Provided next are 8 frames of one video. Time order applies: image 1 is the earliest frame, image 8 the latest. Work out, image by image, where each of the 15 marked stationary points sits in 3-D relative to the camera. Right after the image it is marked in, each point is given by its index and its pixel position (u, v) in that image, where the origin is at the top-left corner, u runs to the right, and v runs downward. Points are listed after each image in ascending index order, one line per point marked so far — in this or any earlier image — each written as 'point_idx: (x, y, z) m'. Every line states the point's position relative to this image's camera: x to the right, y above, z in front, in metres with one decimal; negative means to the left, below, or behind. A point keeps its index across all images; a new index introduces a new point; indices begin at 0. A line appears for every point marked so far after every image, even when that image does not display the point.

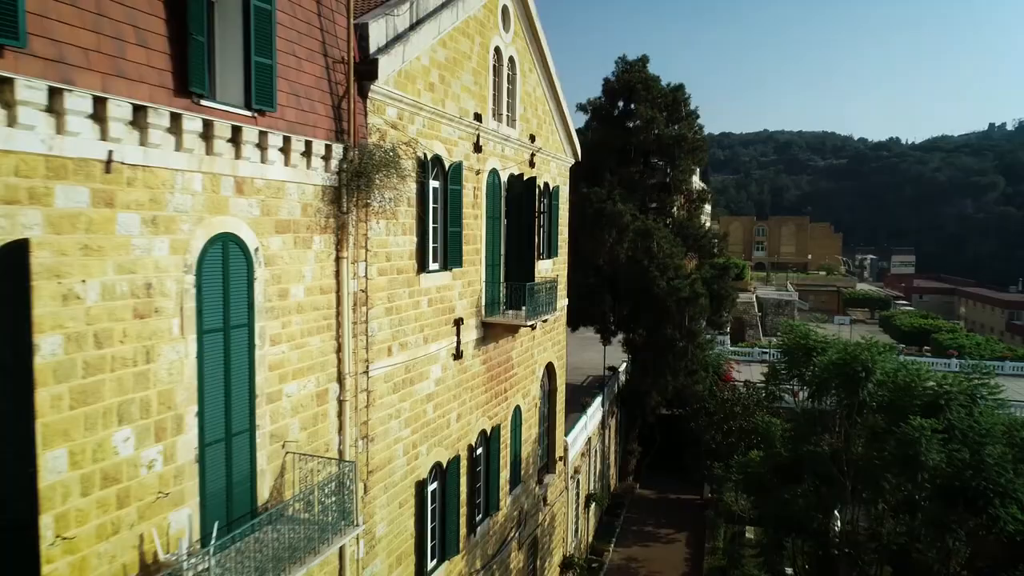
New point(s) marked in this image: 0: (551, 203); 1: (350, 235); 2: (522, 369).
0: (+0.8, +1.6, +13.9) m
1: (-1.6, +0.5, +7.1) m
2: (+0.2, -1.4, +12.6) m
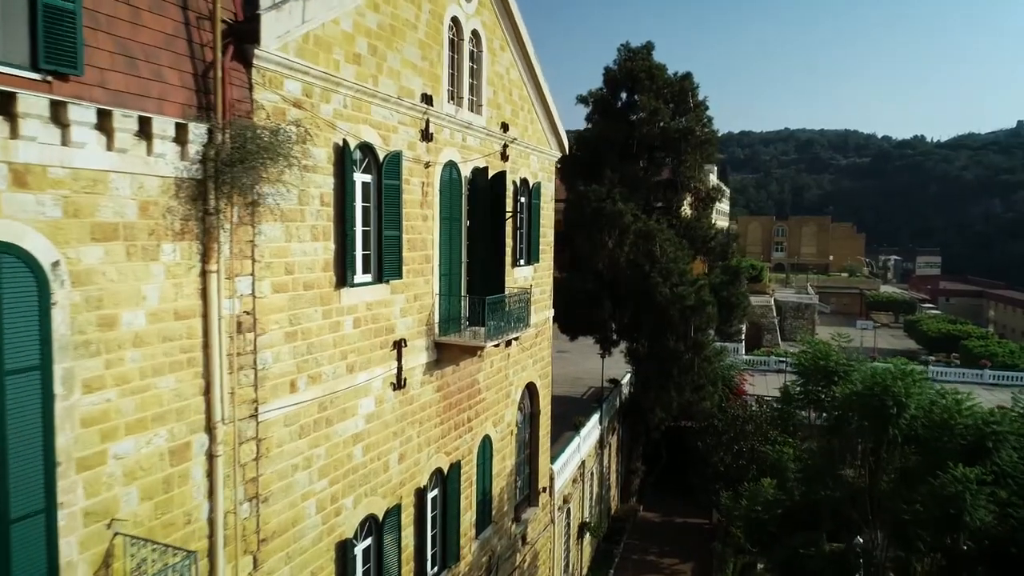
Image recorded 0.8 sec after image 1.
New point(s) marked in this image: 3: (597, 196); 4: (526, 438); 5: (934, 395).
0: (+0.3, +1.5, +12.2) m
1: (-2.2, +0.4, +5.5) m
2: (-0.3, -1.6, +10.9) m
3: (+2.3, +2.4, +19.0) m
4: (+0.2, -2.7, +12.8) m
5: (+7.8, -2.1, +13.1) m
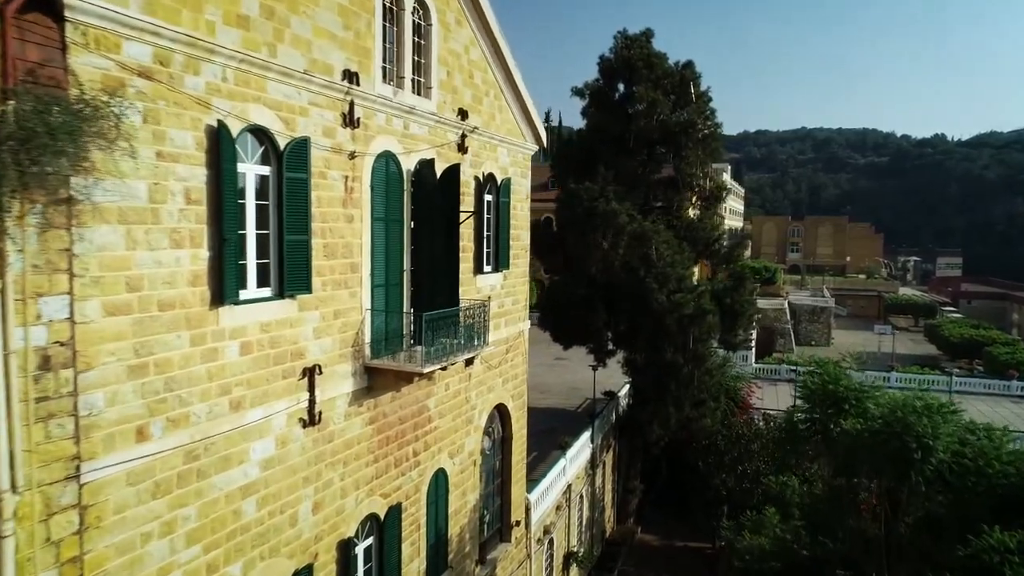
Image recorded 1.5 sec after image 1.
0: (-0.2, +1.3, +10.8) m
1: (-2.9, +0.2, +4.1) m
2: (-0.8, -1.8, +9.5) m
3: (+1.9, +2.3, +17.5) m
4: (-0.3, -2.8, +11.4) m
5: (+7.3, -2.2, +11.6) m
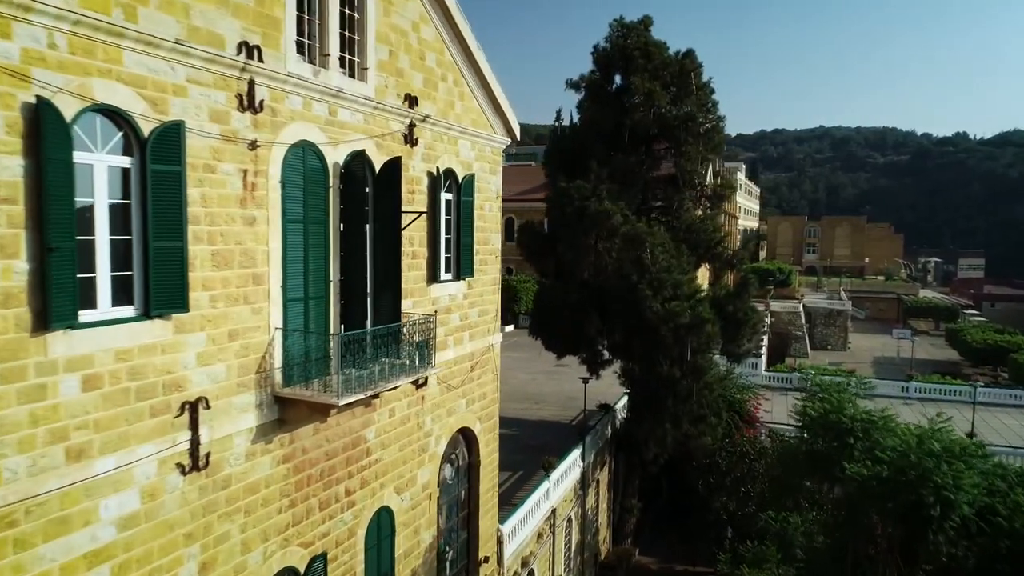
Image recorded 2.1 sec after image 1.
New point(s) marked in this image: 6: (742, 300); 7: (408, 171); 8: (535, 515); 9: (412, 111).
0: (-0.7, +1.2, +9.6) m
1: (-3.5, +0.1, +3.0) m
2: (-1.4, -1.9, +8.3) m
3: (+1.6, +2.1, +16.3) m
4: (-0.7, -3.0, +10.2) m
5: (+6.8, -2.4, +10.2) m
6: (+5.3, -0.3, +16.4) m
7: (-1.2, +1.4, +8.3) m
8: (+0.4, -4.2, +13.1) m
9: (-1.2, +2.1, +8.3) m
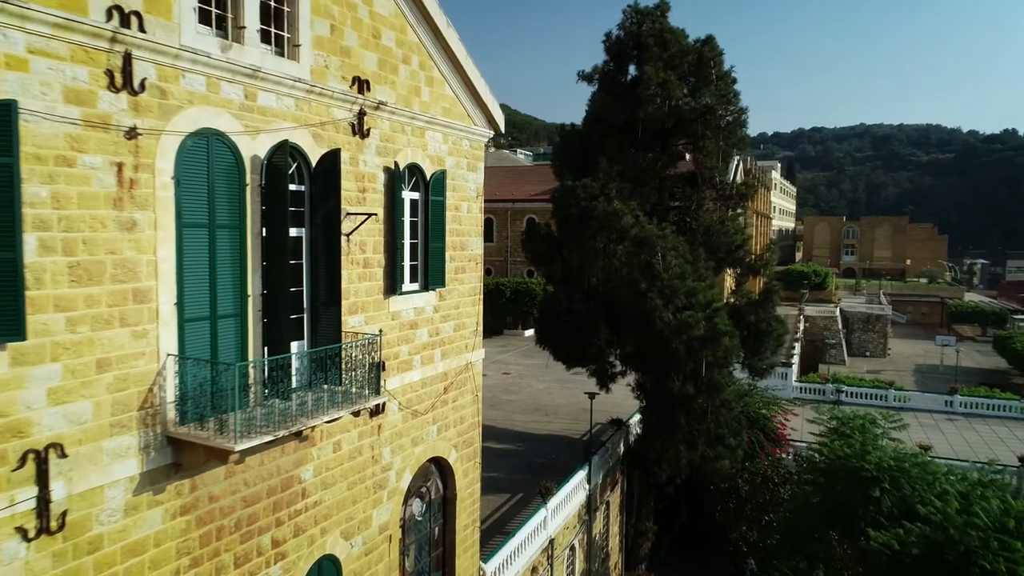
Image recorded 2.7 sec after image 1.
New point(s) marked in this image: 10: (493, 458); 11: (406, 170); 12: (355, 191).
0: (-0.9, +1.0, +8.4) m
1: (-4.1, 0.0, +2.0) m
2: (-1.7, -2.0, +7.2) m
3: (+1.6, +2.0, +15.0) m
4: (-1.0, -3.1, +9.1) m
5: (+6.5, -2.5, +8.7) m
6: (+5.3, -0.4, +15.0) m
7: (-1.6, +1.2, +7.2) m
8: (+0.3, -4.3, +11.9) m
9: (-1.5, +1.9, +7.2) m
10: (-0.5, -4.0, +16.9) m
11: (-1.2, +1.3, +8.0) m
12: (-1.6, +1.0, +7.2) m
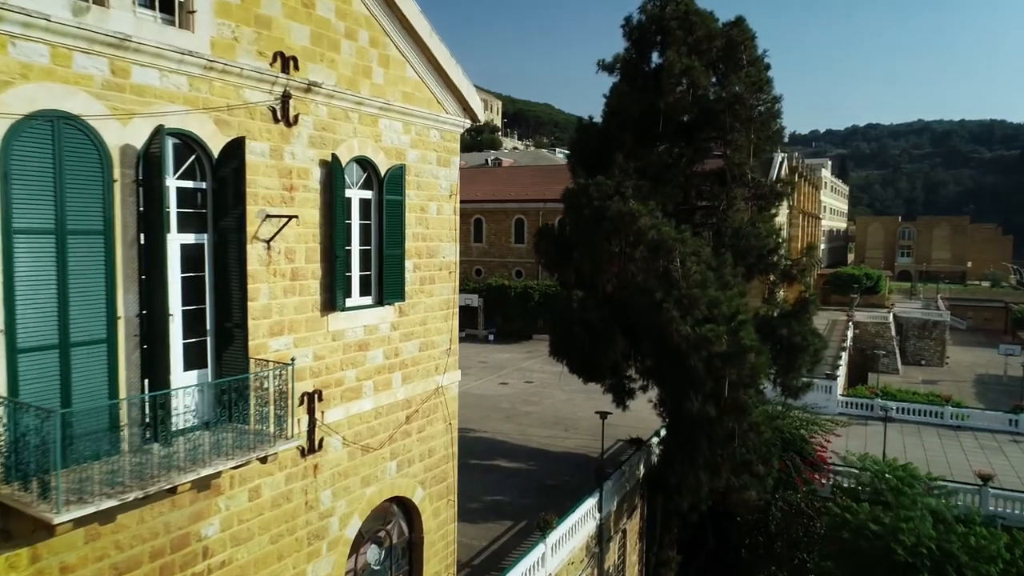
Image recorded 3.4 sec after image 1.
0: (-1.3, +0.9, +7.2) m
1: (-4.8, -0.2, +1.0) m
2: (-2.1, -2.2, +6.0) m
3: (+1.7, +1.8, +13.6) m
4: (-1.3, -3.3, +7.9) m
5: (+6.2, -2.7, +7.0) m
6: (+5.4, -0.6, +13.4) m
7: (-1.9, +1.1, +6.0) m
8: (+0.1, -4.5, +10.6) m
9: (-1.9, +1.8, +6.0) m
10: (-0.3, -4.2, +15.7) m
11: (-1.5, +1.2, +6.8) m
12: (-2.0, +0.8, +6.0) m
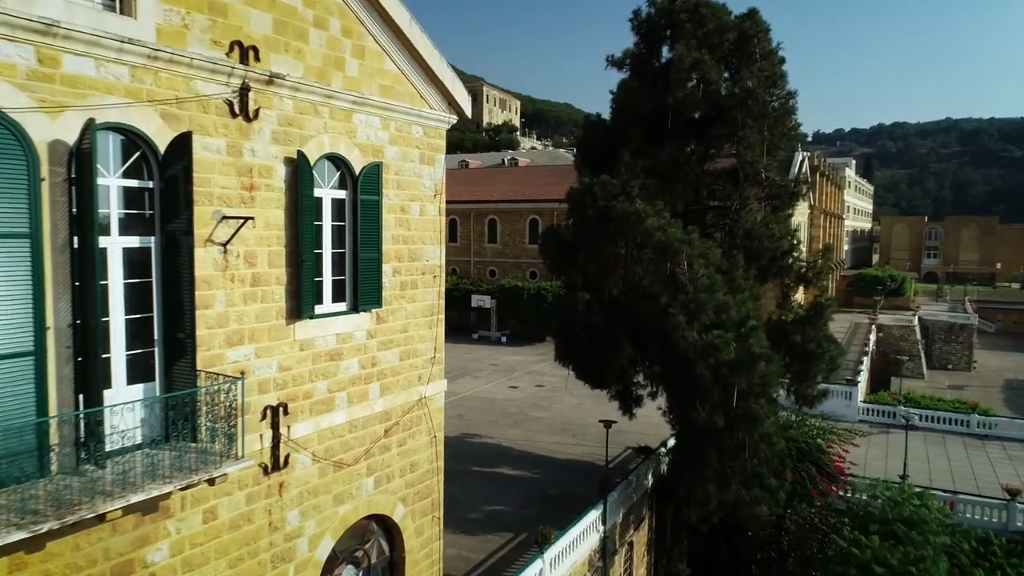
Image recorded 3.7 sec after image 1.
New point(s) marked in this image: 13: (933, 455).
0: (-1.4, +0.8, +6.8) m
1: (-5.2, -0.2, +0.6) m
2: (-2.3, -2.2, +5.6) m
3: (+1.7, +1.8, +13.1) m
4: (-1.5, -3.3, +7.4) m
5: (+6.0, -2.8, +6.4) m
6: (+5.4, -0.7, +12.7) m
7: (-2.1, +1.0, +5.6) m
8: (+0.1, -4.5, +10.1) m
9: (-2.1, +1.7, +5.6) m
10: (-0.2, -4.2, +15.2) m
11: (-1.7, +1.1, +6.4) m
12: (-2.2, +0.8, +5.6) m
13: (+10.9, -4.3, +18.5) m
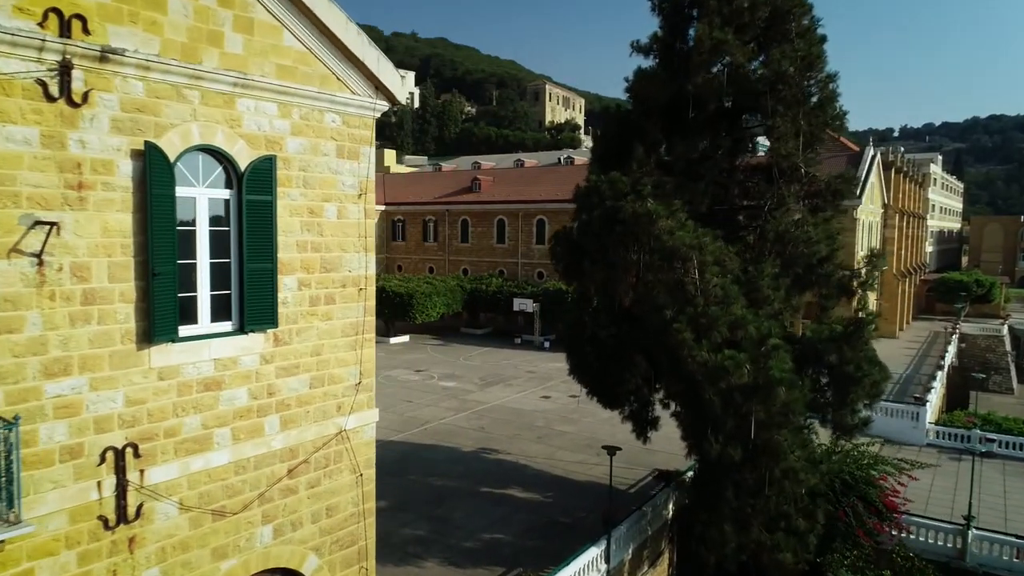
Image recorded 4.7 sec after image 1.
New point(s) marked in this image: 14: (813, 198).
0: (-2.1, +0.7, +5.8) m
1: (-6.4, -0.3, 0.0) m
2: (-3.1, -2.4, +4.7) m
3: (+1.7, +1.6, +11.7) m
4: (-2.1, -3.4, +6.4) m
5: (+5.2, -3.0, +4.6) m
6: (+5.3, -0.9, +11.0) m
7: (-2.9, +0.9, +4.7) m
8: (-0.3, -4.7, +8.9) m
9: (-2.9, +1.6, +4.6) m
10: (-0.1, -4.4, +14.0) m
11: (-2.4, +1.0, +5.4) m
12: (-3.0, +0.7, +4.6) m
13: (+11.3, -4.5, +16.2) m
14: (+5.4, +1.6, +12.8) m
